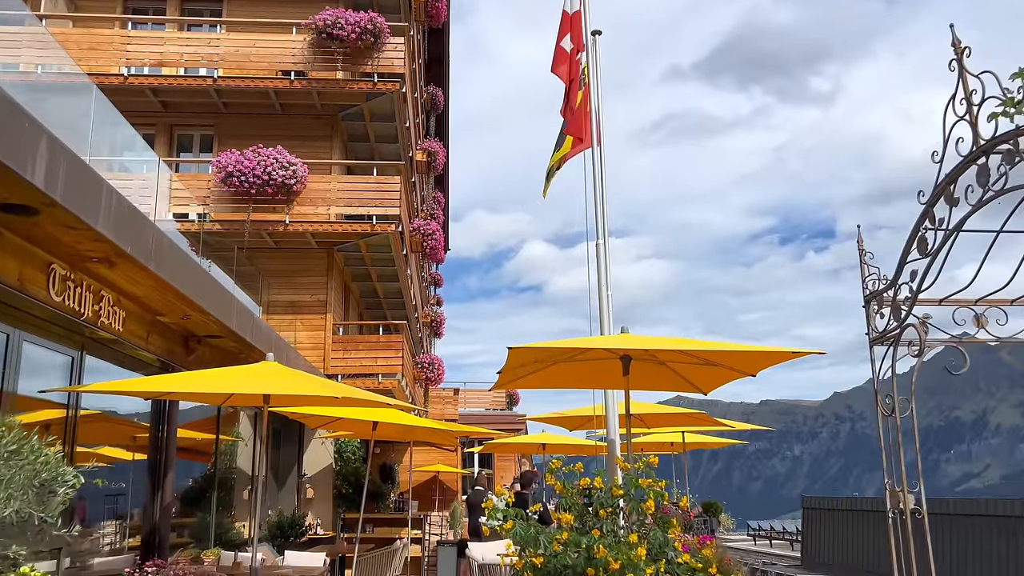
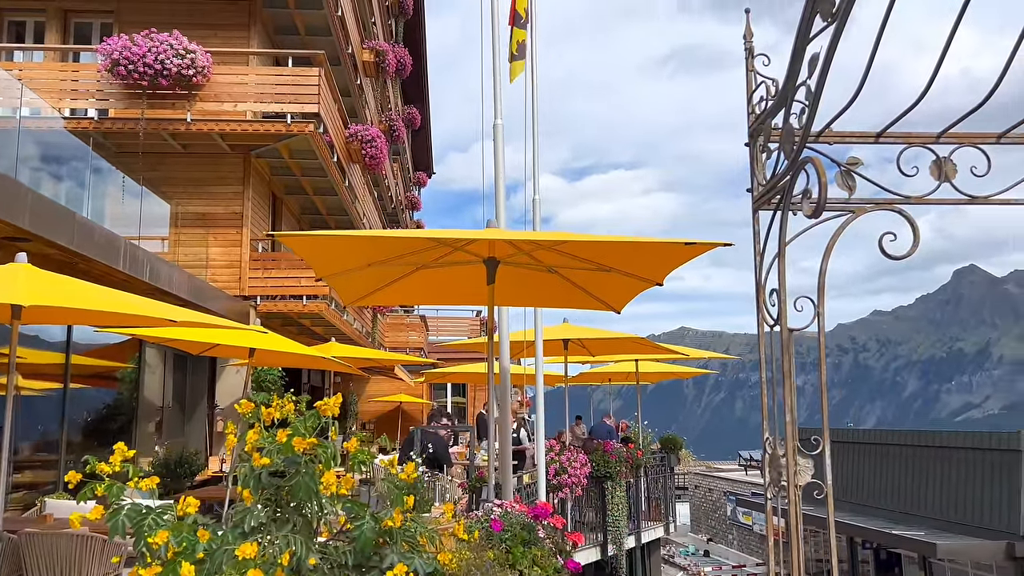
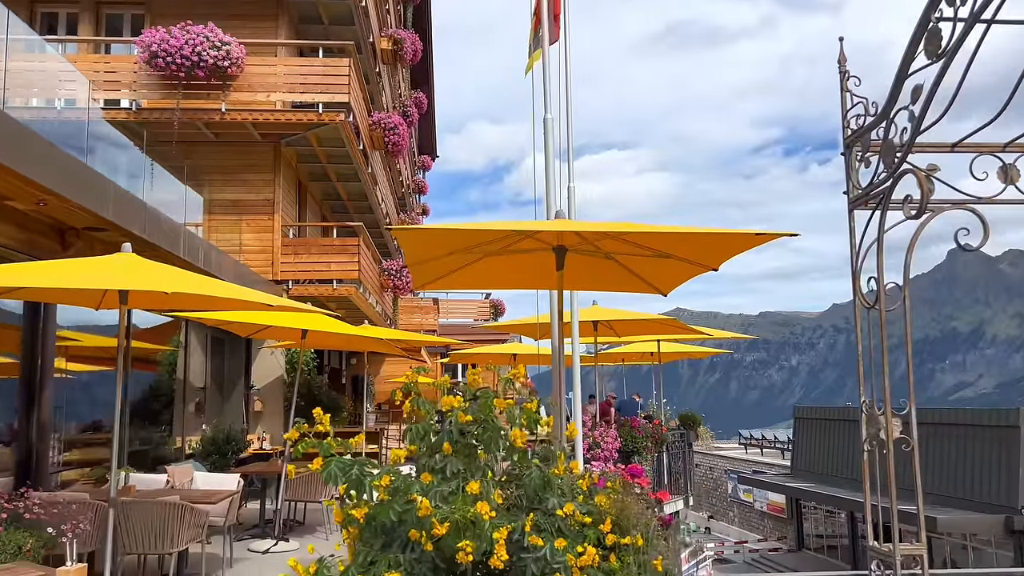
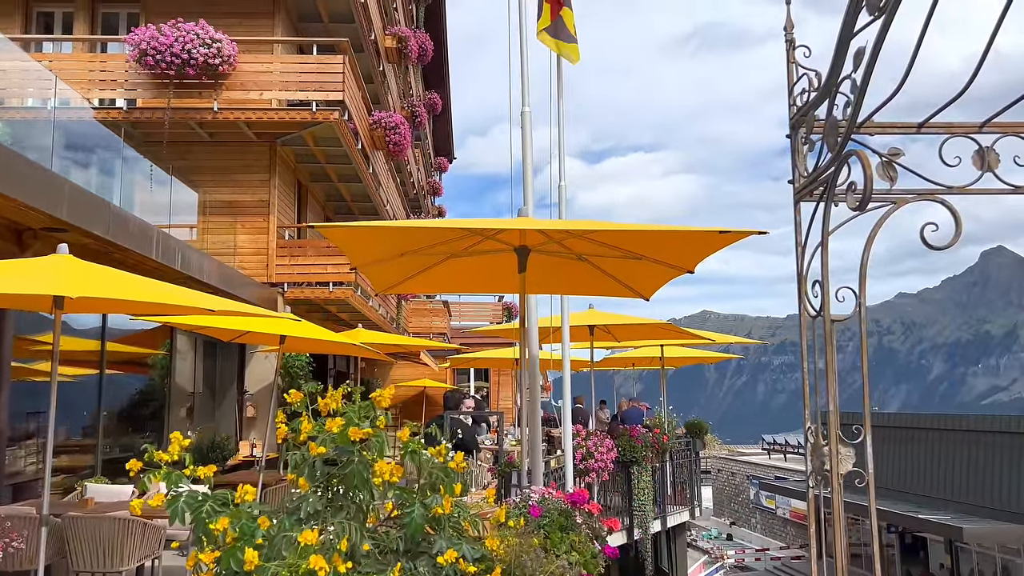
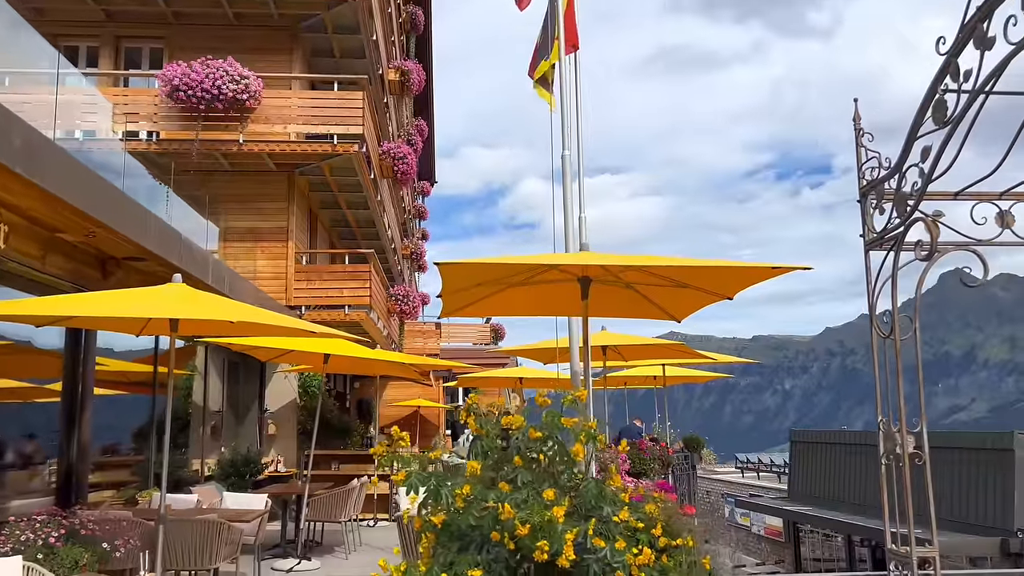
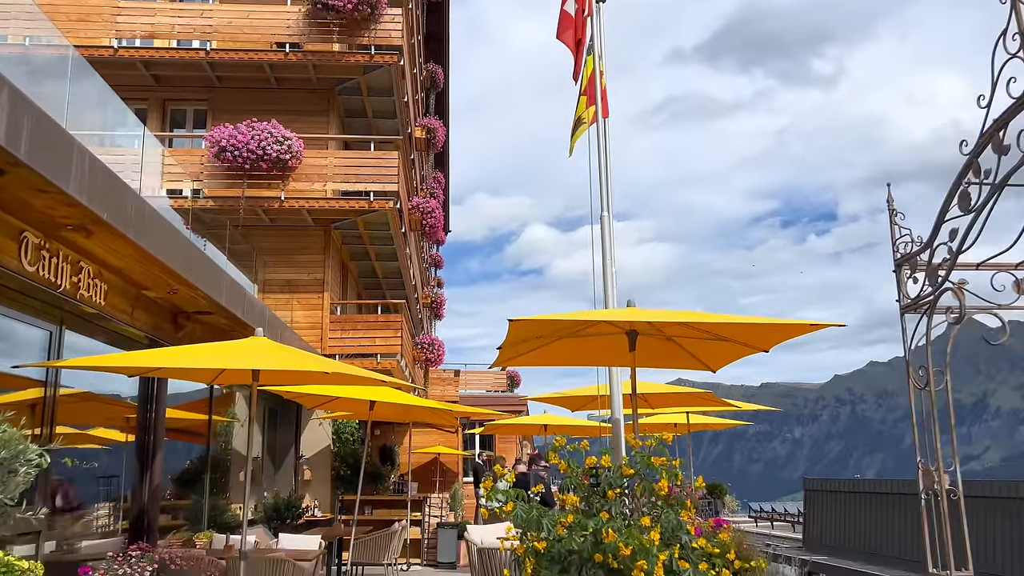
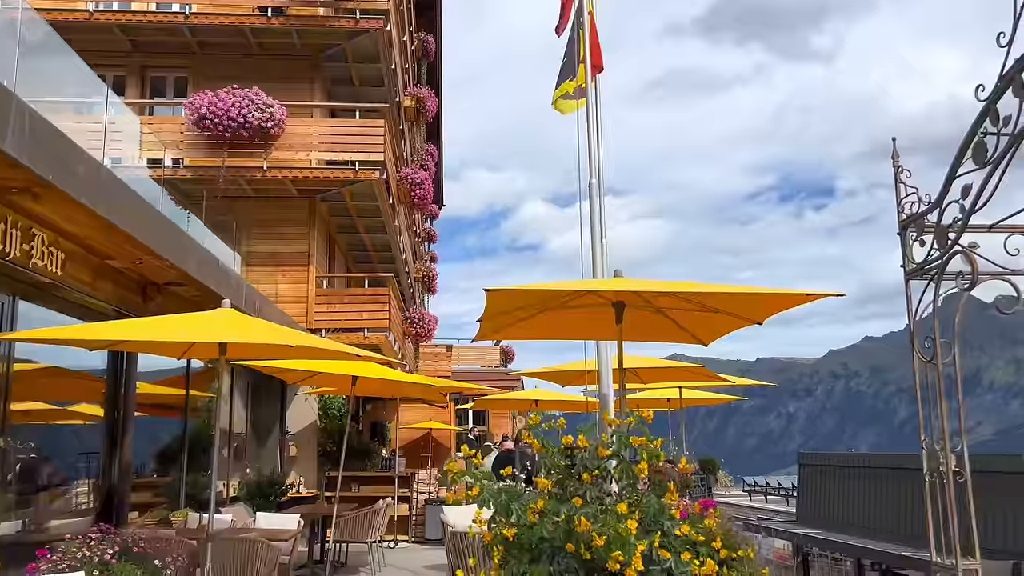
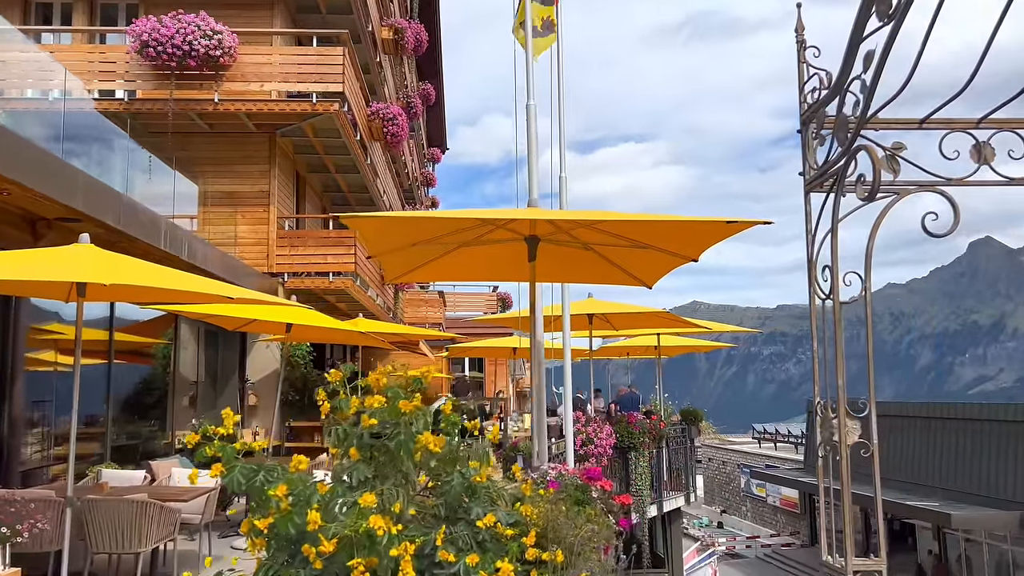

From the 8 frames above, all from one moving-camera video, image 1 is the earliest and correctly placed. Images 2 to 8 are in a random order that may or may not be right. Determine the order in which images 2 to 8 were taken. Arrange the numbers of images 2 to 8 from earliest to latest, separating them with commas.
6, 7, 5, 3, 8, 4, 2
